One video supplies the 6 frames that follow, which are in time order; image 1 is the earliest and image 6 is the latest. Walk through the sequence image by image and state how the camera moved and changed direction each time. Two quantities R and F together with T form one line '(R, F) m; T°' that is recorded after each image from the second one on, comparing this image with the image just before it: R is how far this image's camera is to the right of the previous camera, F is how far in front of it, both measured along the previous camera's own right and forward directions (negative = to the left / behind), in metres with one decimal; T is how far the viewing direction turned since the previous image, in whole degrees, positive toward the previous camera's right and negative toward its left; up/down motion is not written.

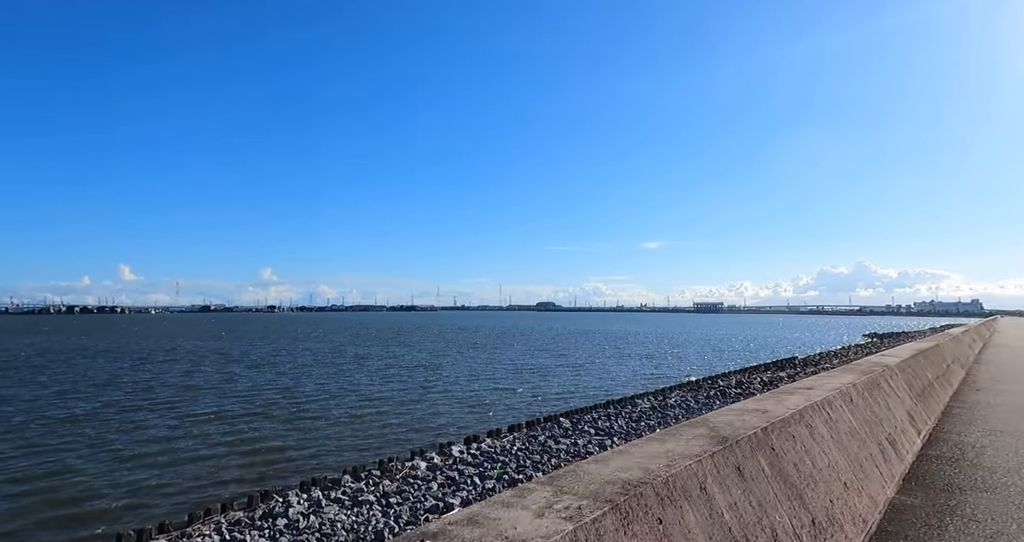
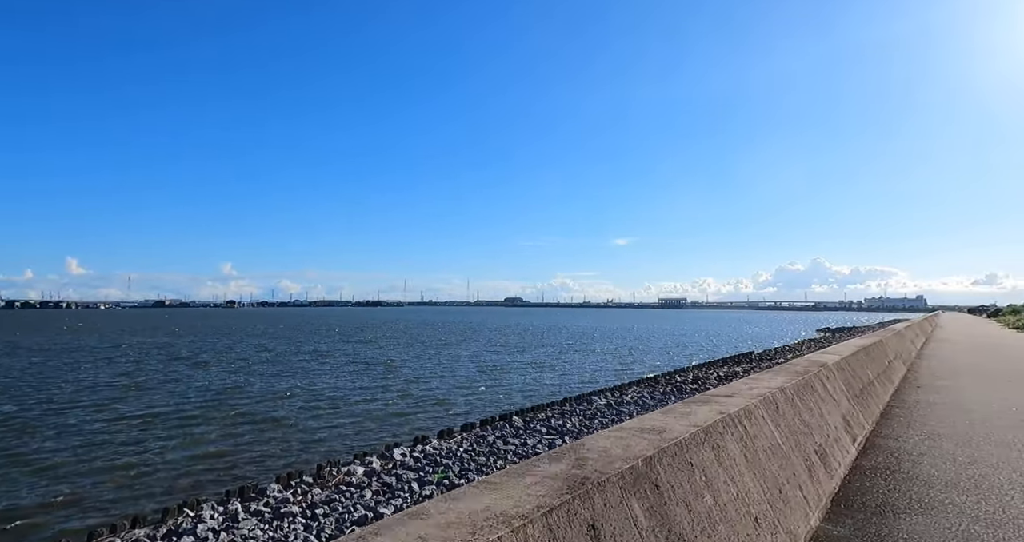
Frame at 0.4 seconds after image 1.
(+0.3, +0.4) m; +3°
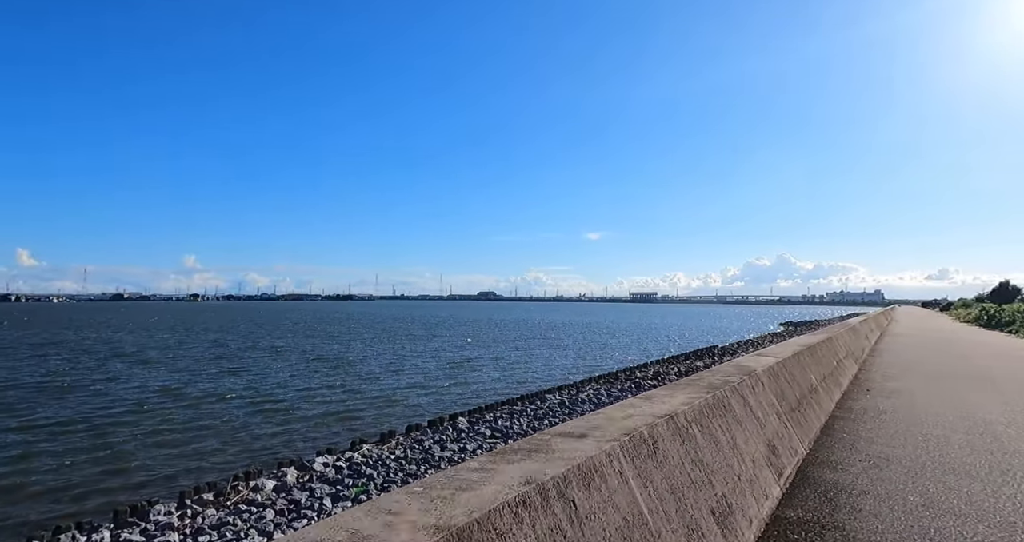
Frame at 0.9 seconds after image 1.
(+0.6, +0.8) m; +3°
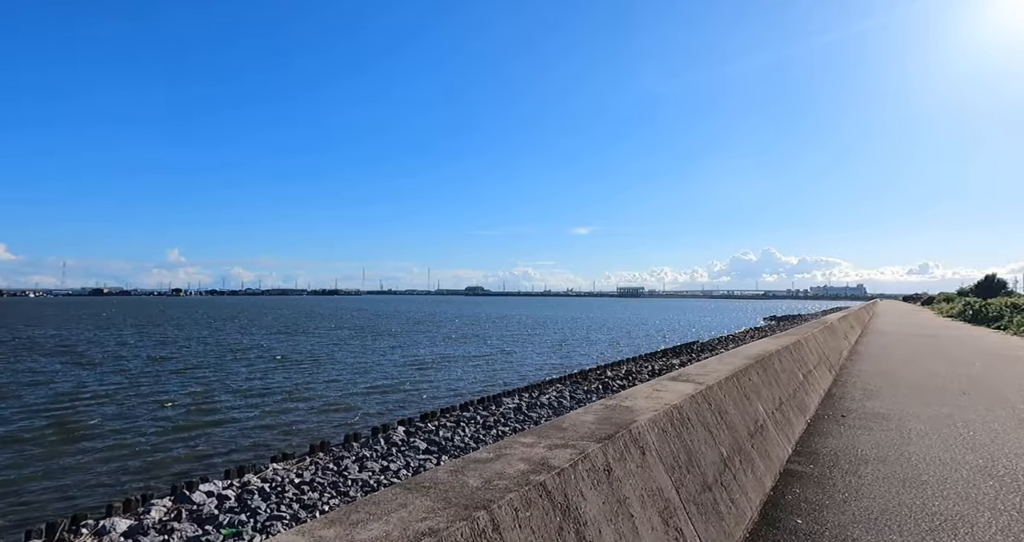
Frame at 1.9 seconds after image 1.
(+0.9, +1.4) m; +1°
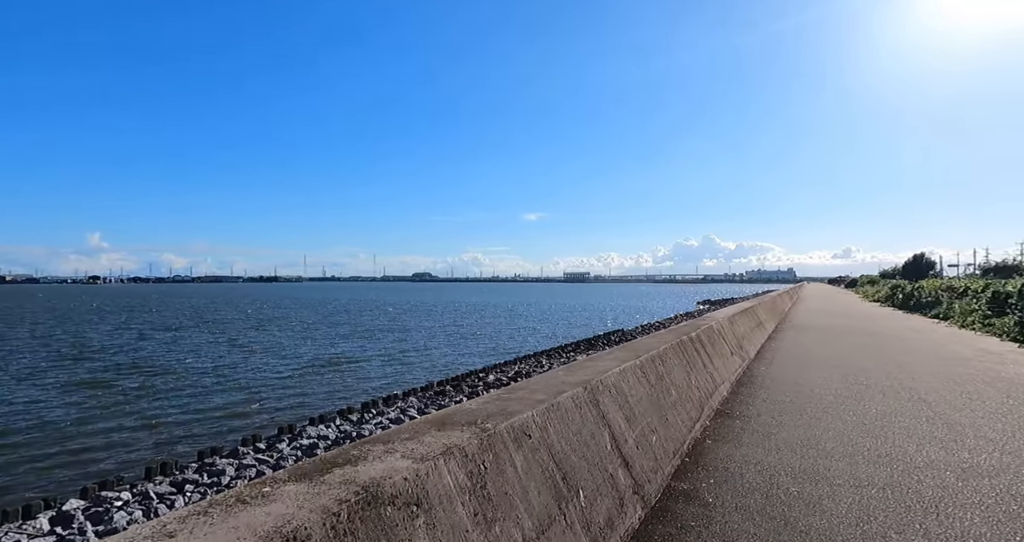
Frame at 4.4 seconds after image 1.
(+2.9, +4.3) m; +5°
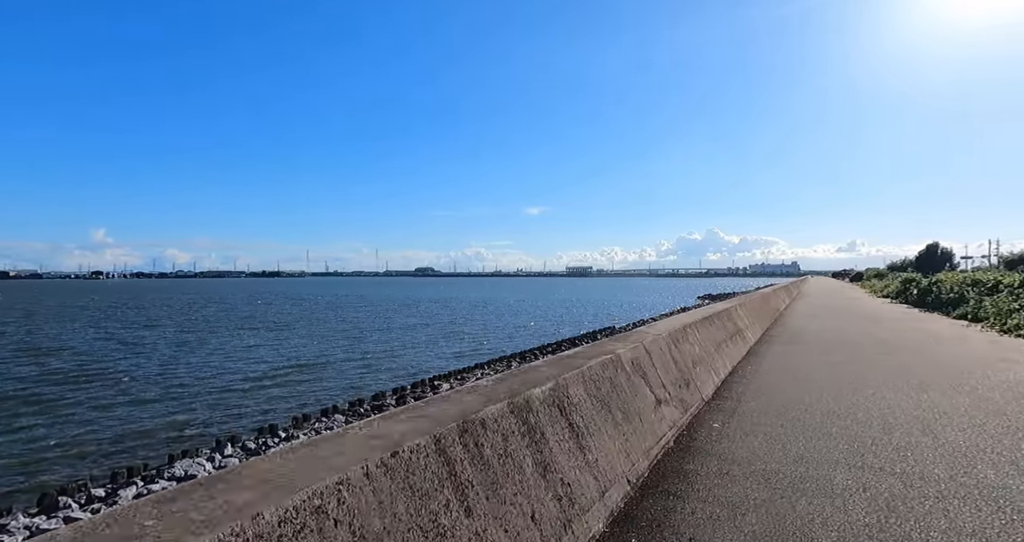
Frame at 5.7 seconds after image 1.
(+1.4, +2.6) m; 0°
